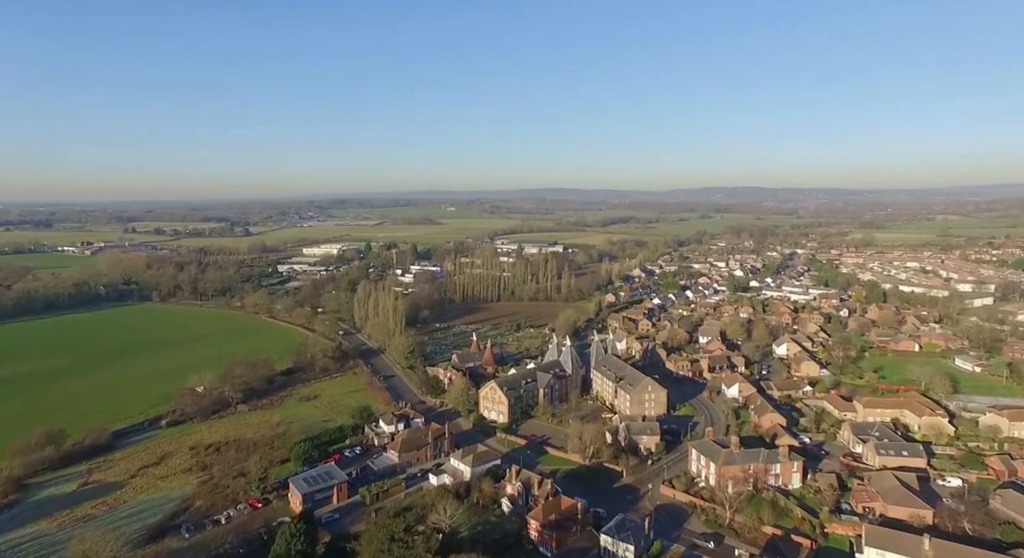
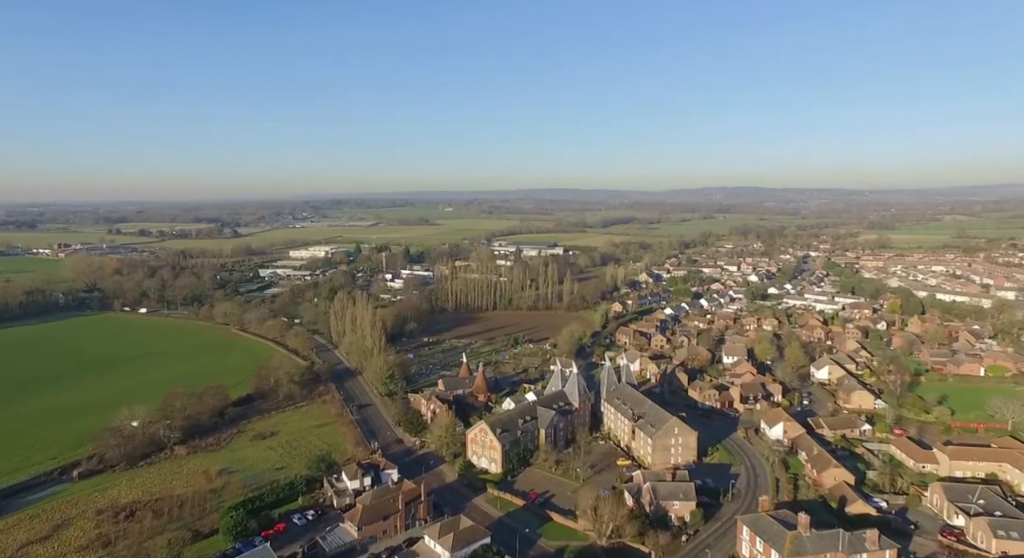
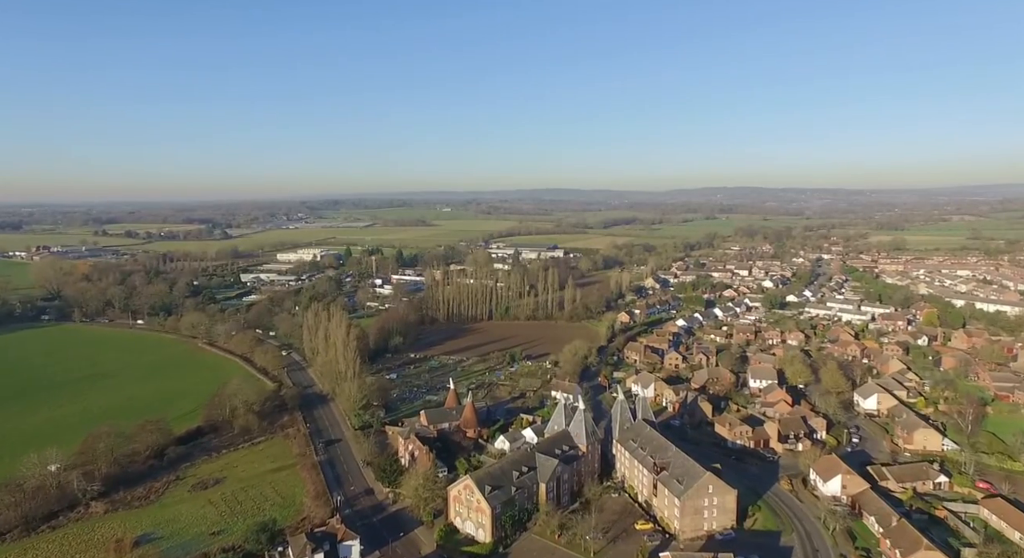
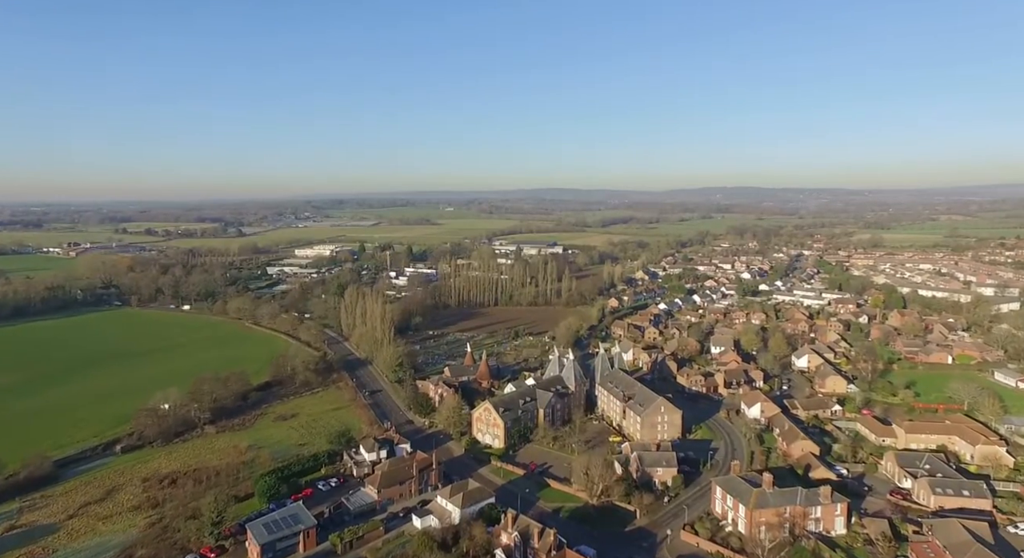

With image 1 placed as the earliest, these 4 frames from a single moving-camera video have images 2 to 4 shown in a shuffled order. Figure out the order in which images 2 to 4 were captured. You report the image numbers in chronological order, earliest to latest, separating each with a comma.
4, 2, 3
